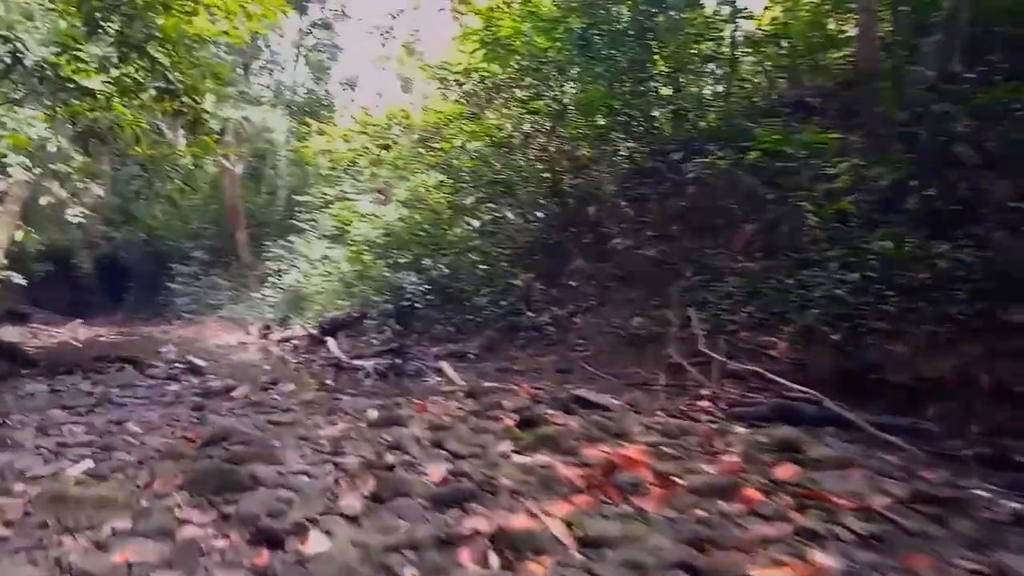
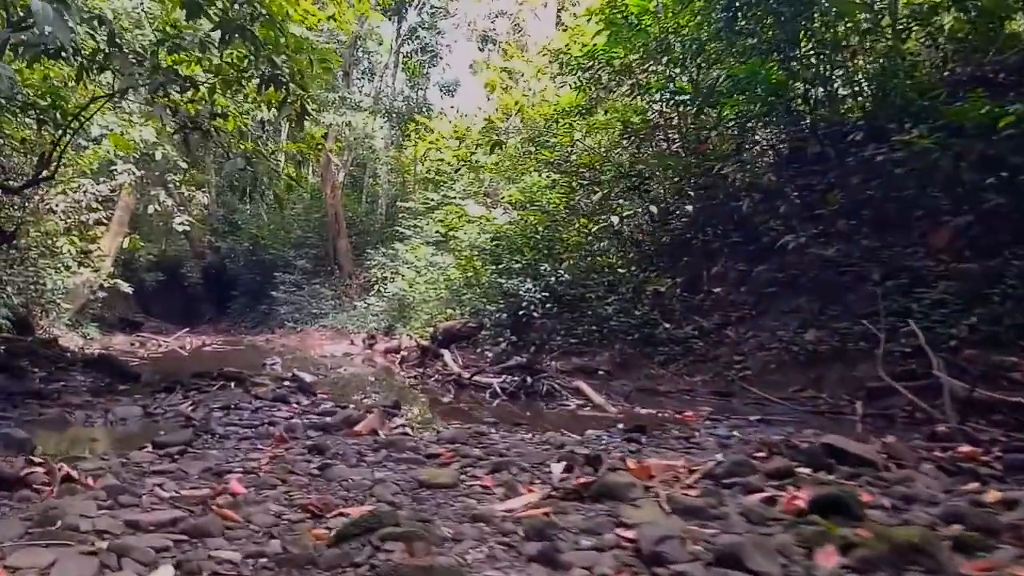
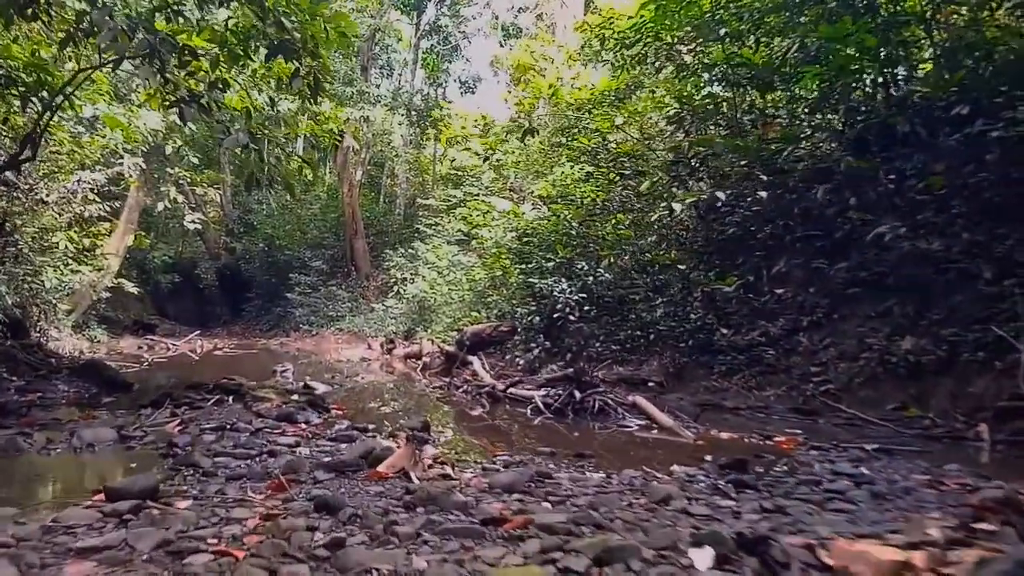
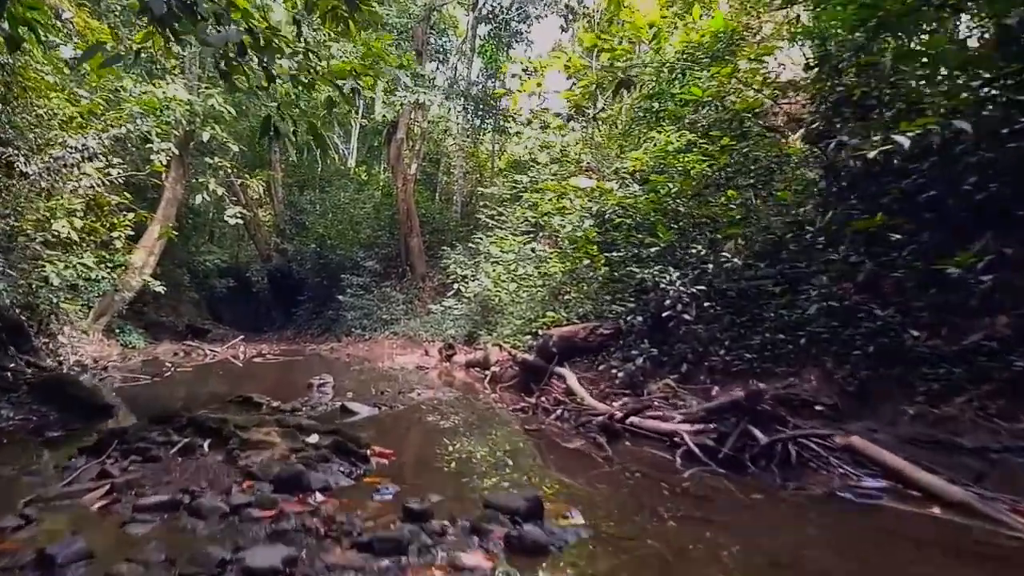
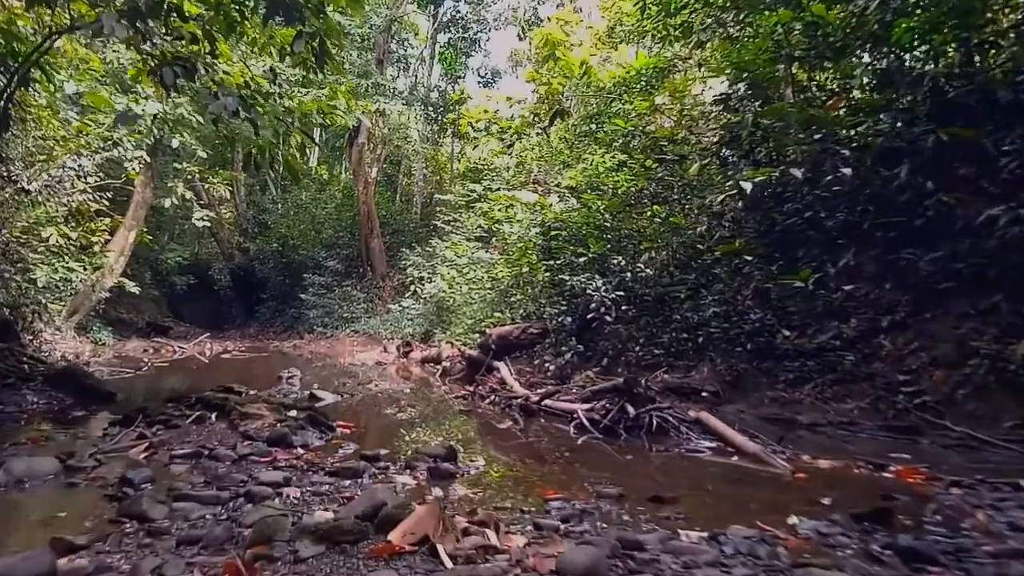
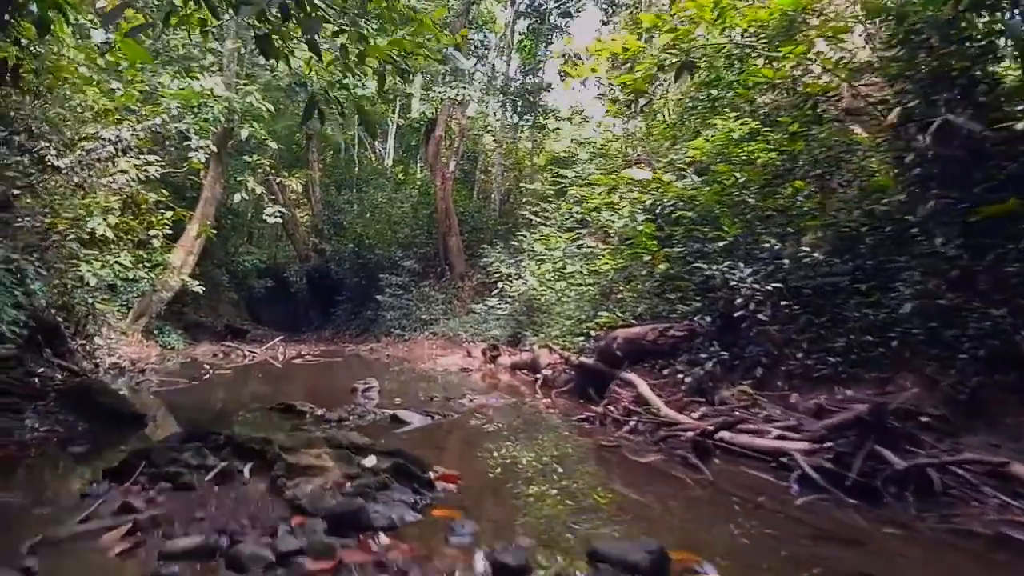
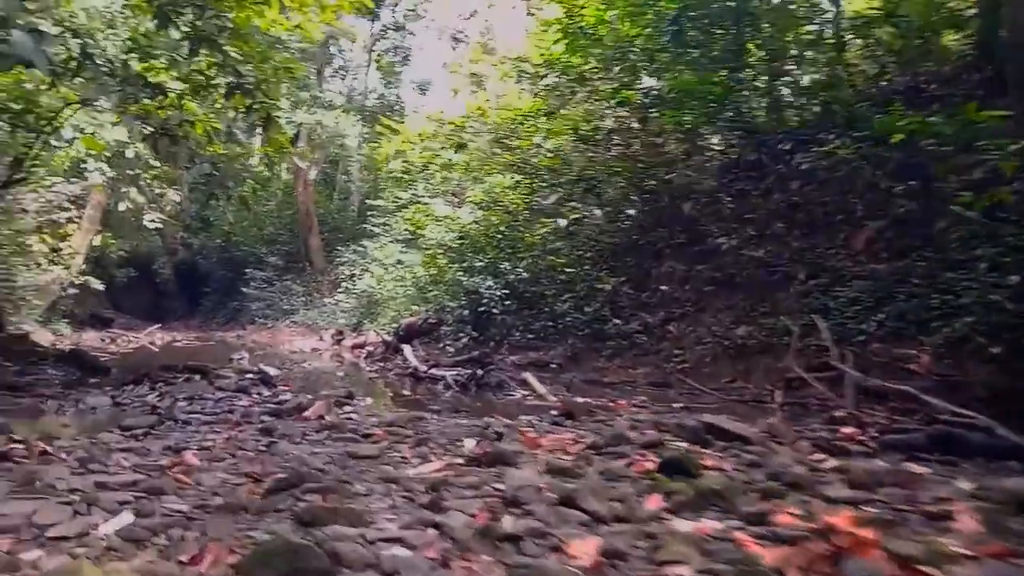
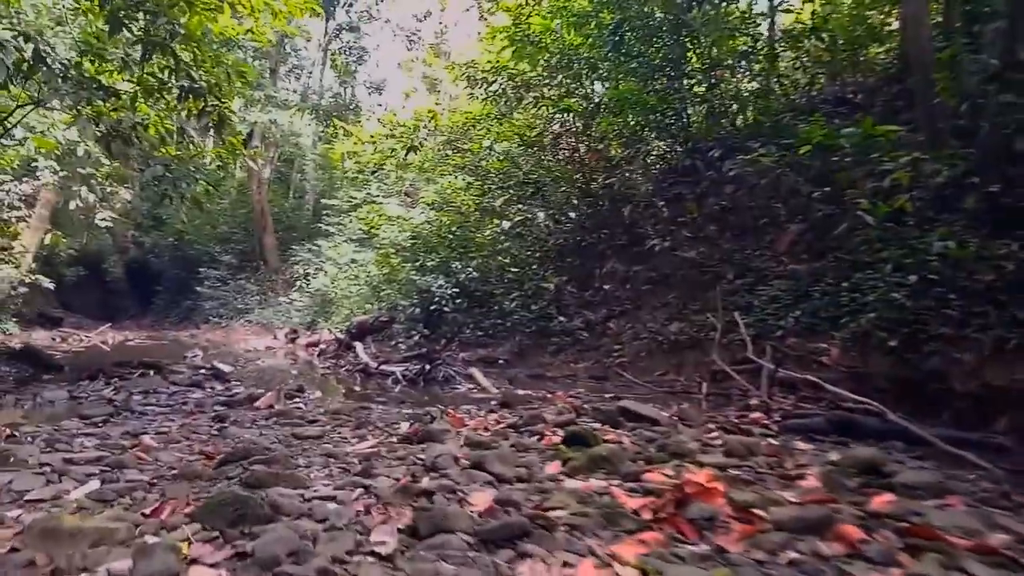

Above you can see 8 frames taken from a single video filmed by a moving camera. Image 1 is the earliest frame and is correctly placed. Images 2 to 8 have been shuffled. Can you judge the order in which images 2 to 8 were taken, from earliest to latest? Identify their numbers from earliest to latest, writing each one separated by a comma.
8, 7, 2, 3, 5, 4, 6
